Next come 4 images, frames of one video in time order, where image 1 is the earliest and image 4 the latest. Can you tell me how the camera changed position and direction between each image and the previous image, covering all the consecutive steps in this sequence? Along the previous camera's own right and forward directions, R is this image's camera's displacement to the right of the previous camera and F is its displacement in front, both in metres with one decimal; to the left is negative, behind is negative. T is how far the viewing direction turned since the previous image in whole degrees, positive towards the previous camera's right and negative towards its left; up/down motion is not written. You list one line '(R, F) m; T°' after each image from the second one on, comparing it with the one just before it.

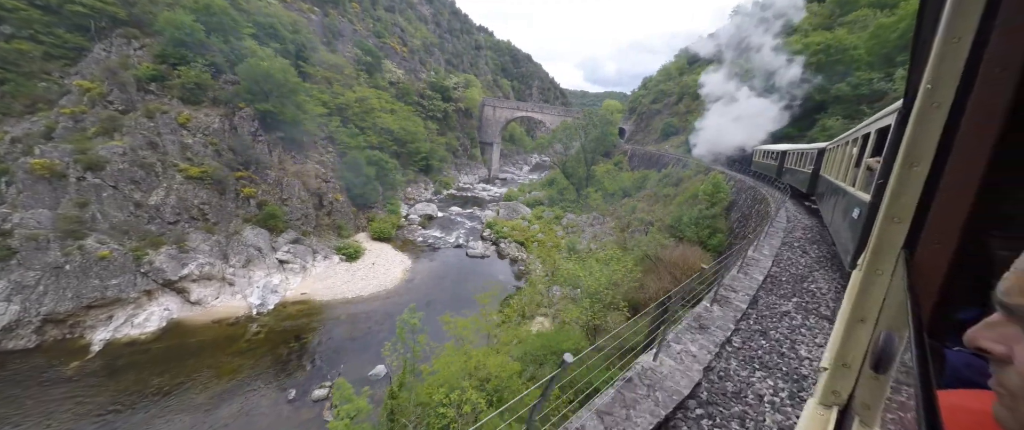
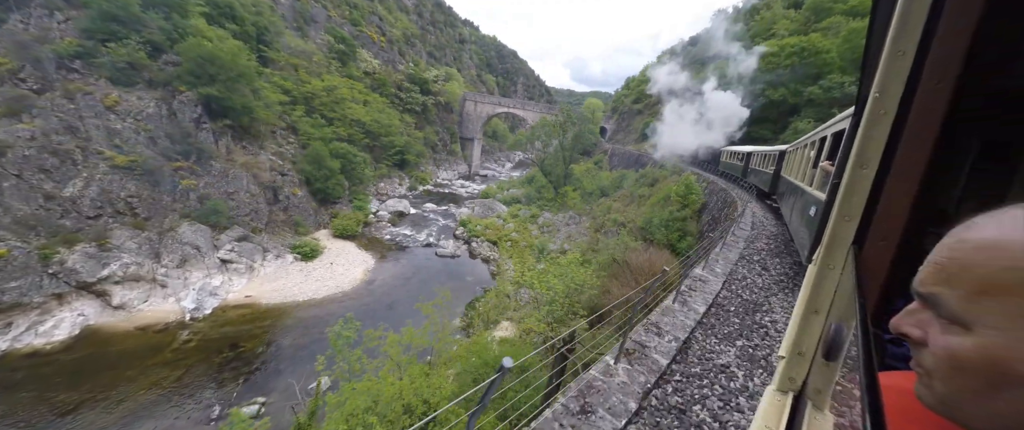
(+0.7, +0.6) m; +3°
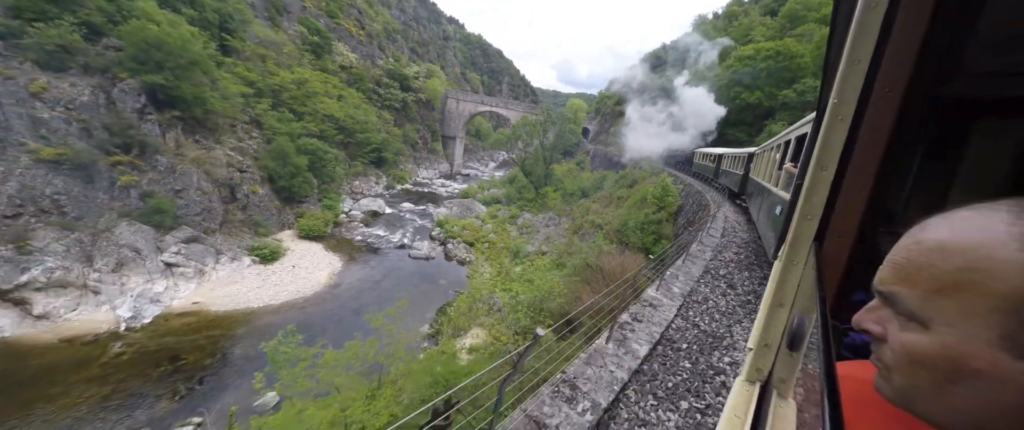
(+0.5, +0.5) m; +3°
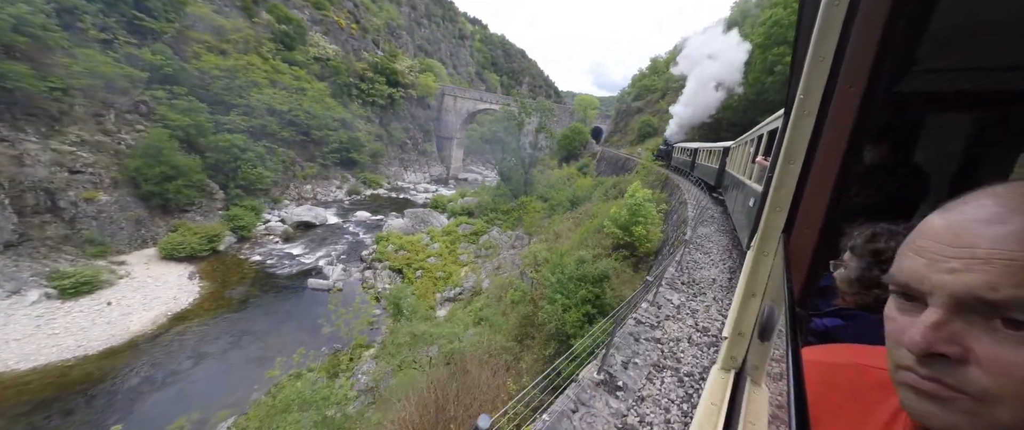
(+3.8, +4.9) m; -6°
